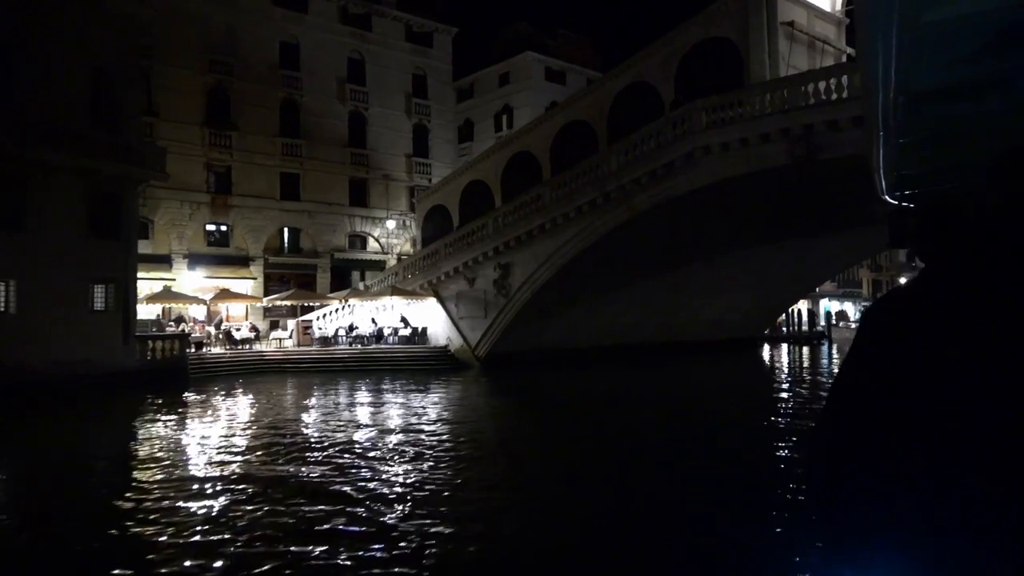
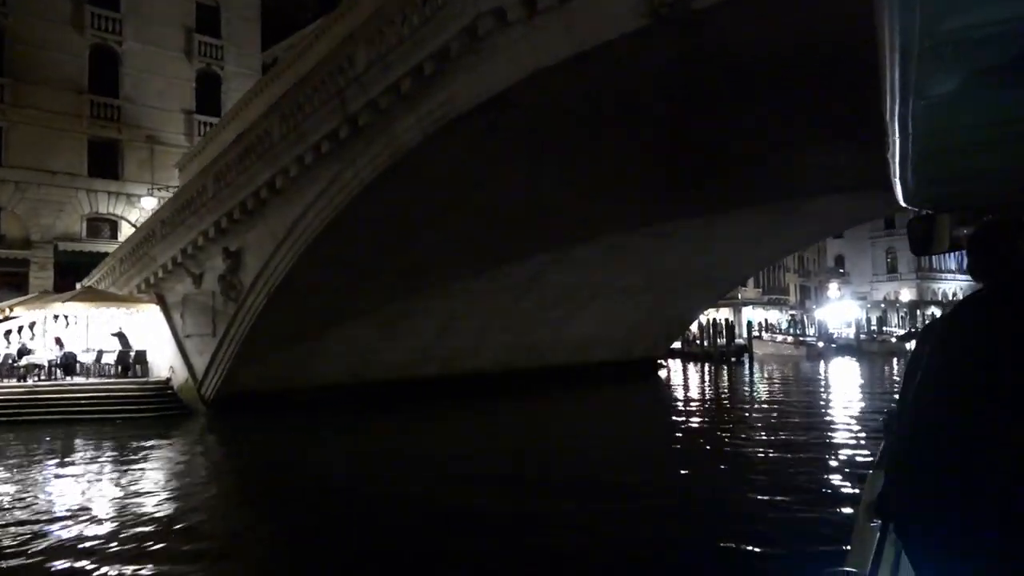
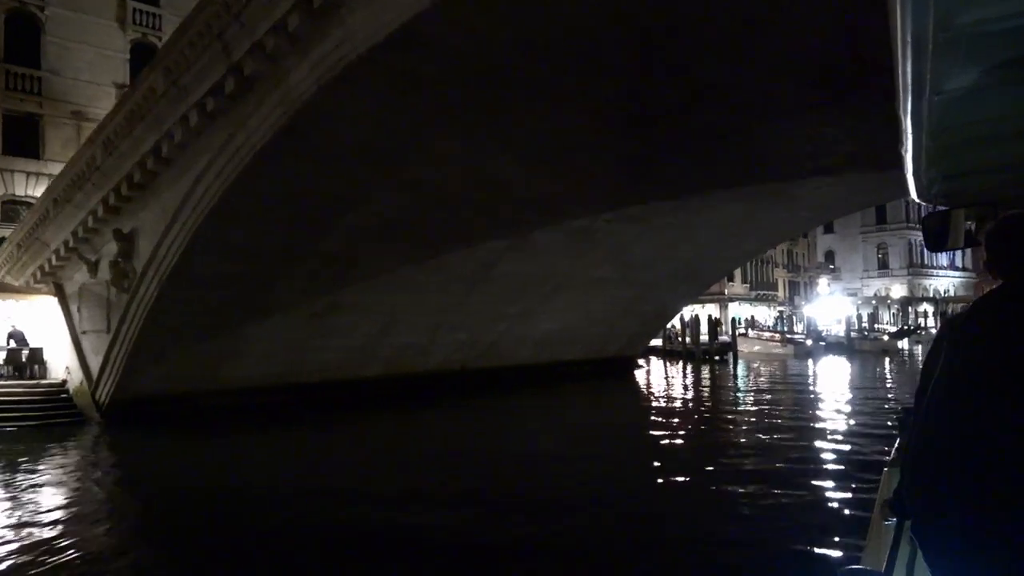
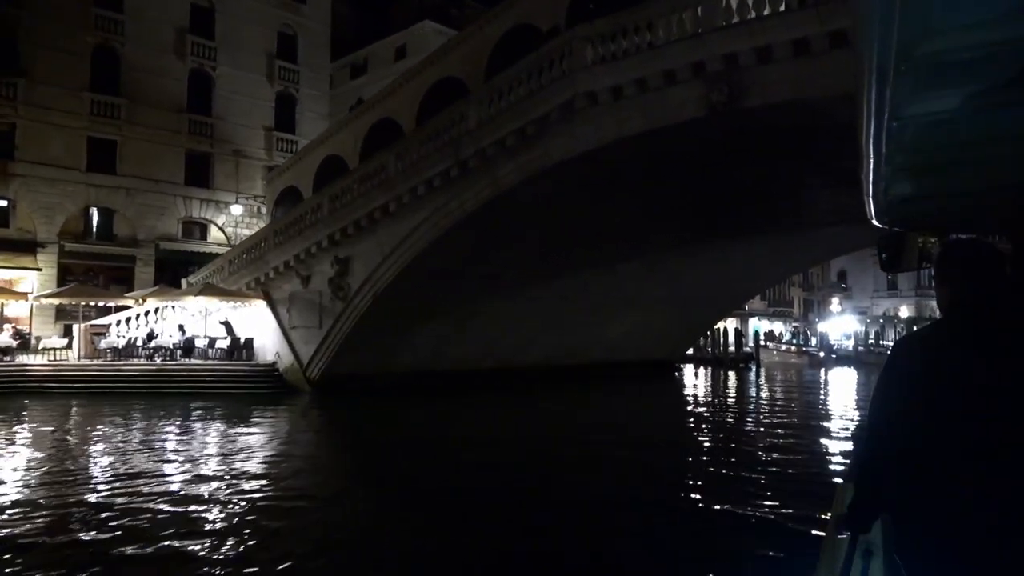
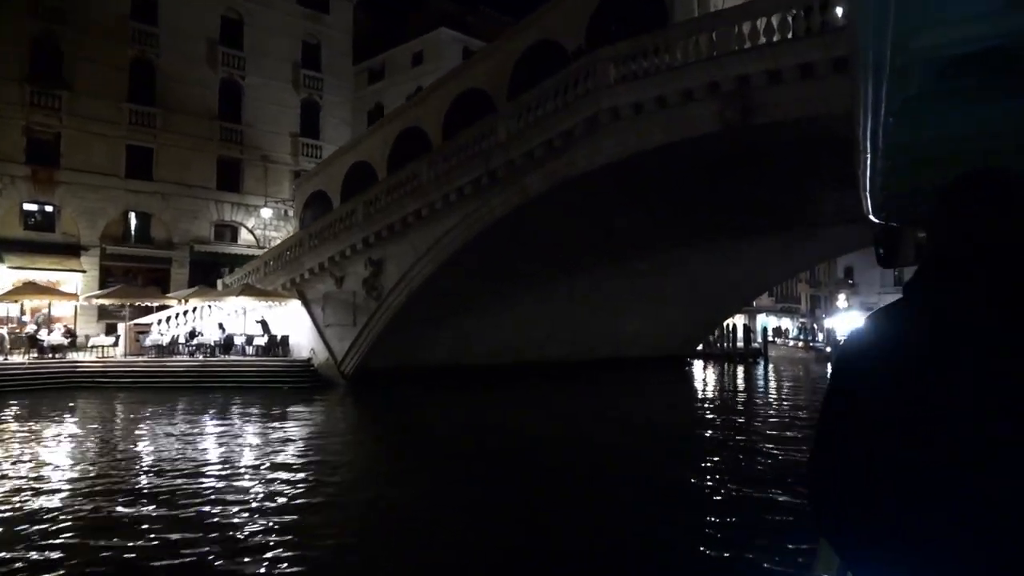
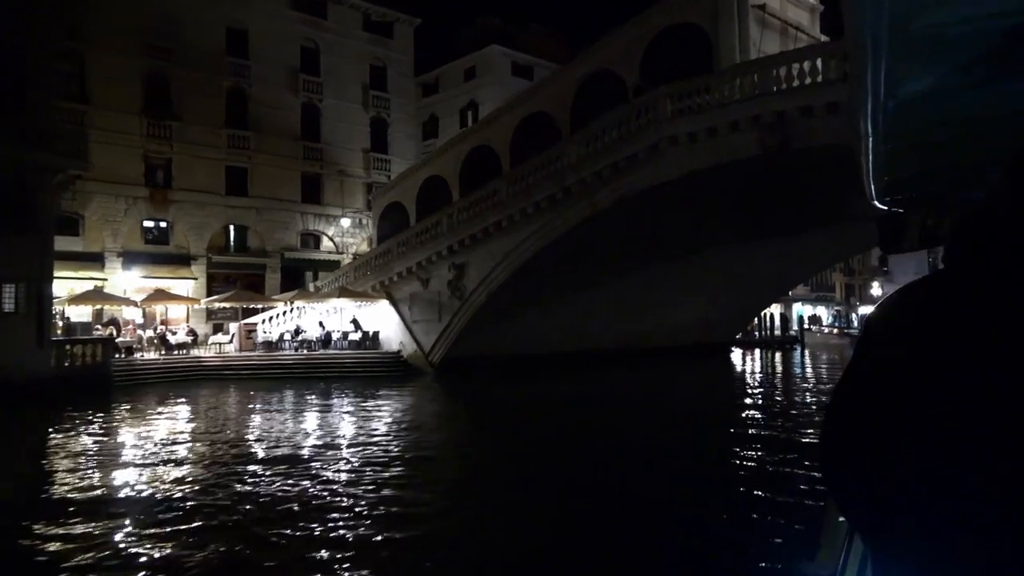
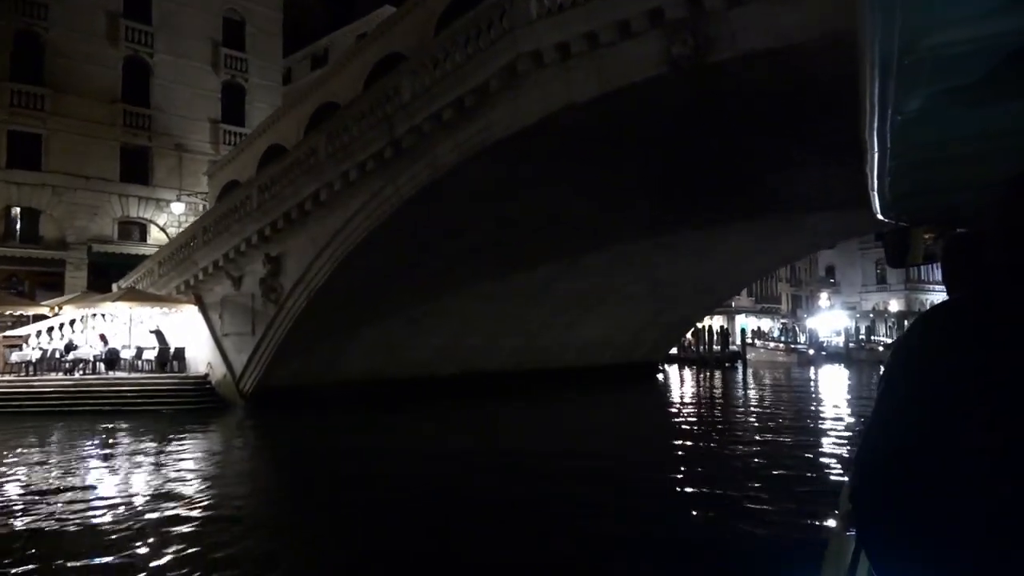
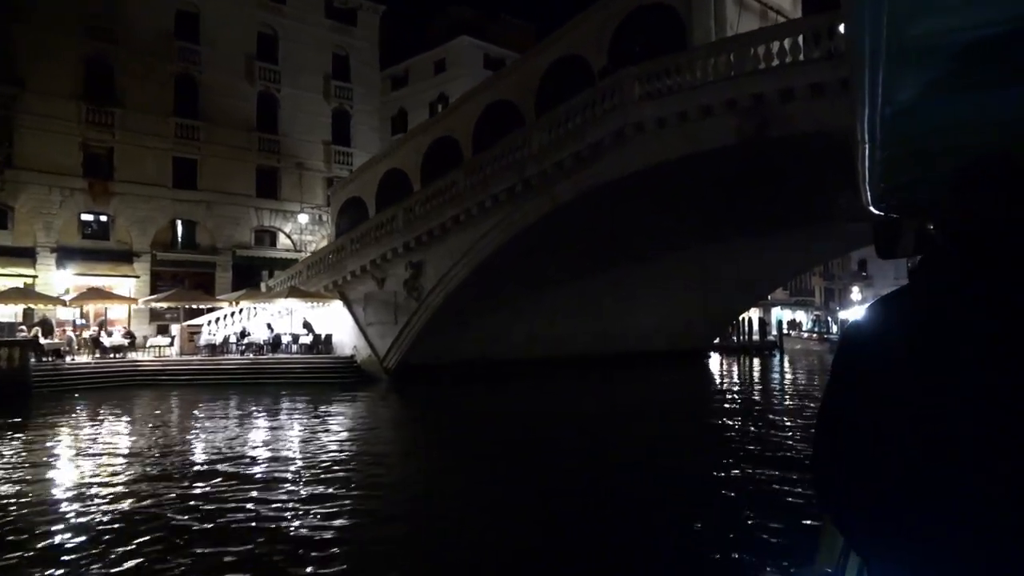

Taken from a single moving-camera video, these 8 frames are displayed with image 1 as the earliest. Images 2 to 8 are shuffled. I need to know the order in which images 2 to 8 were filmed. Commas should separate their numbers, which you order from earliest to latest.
6, 8, 5, 4, 7, 2, 3
